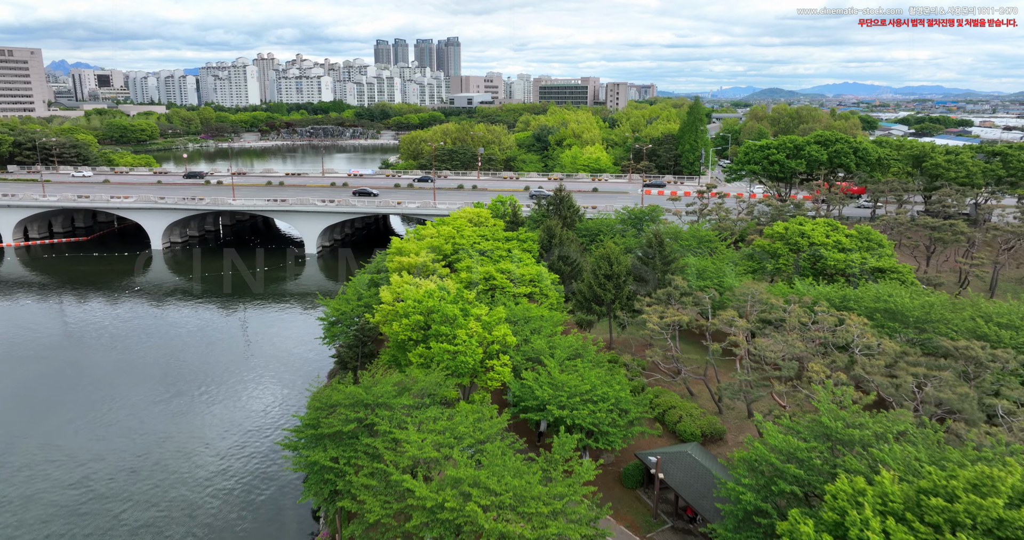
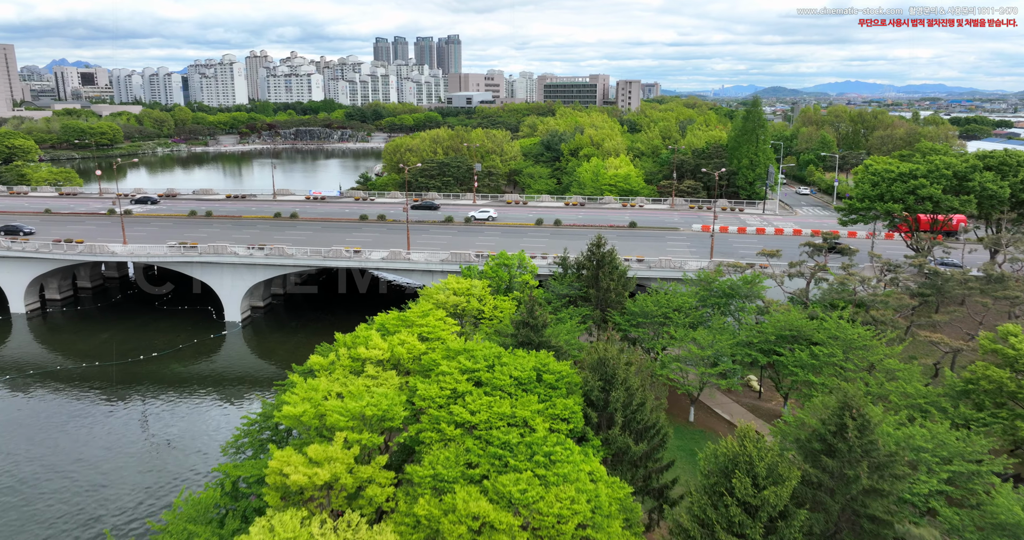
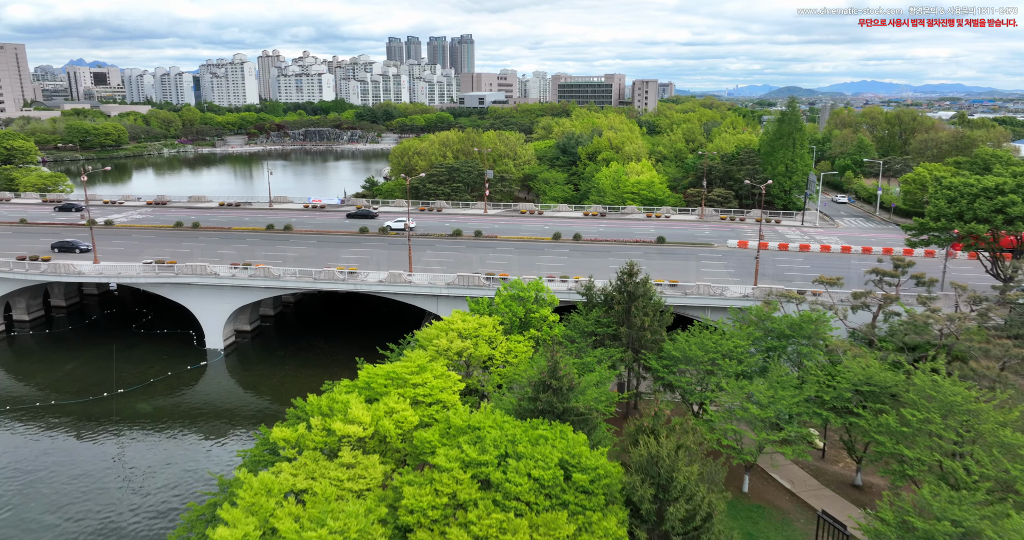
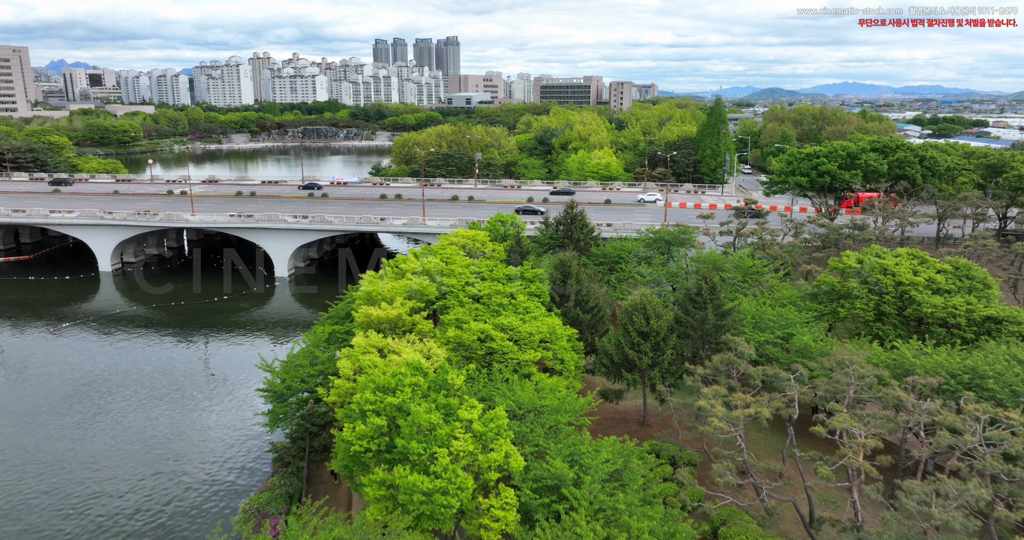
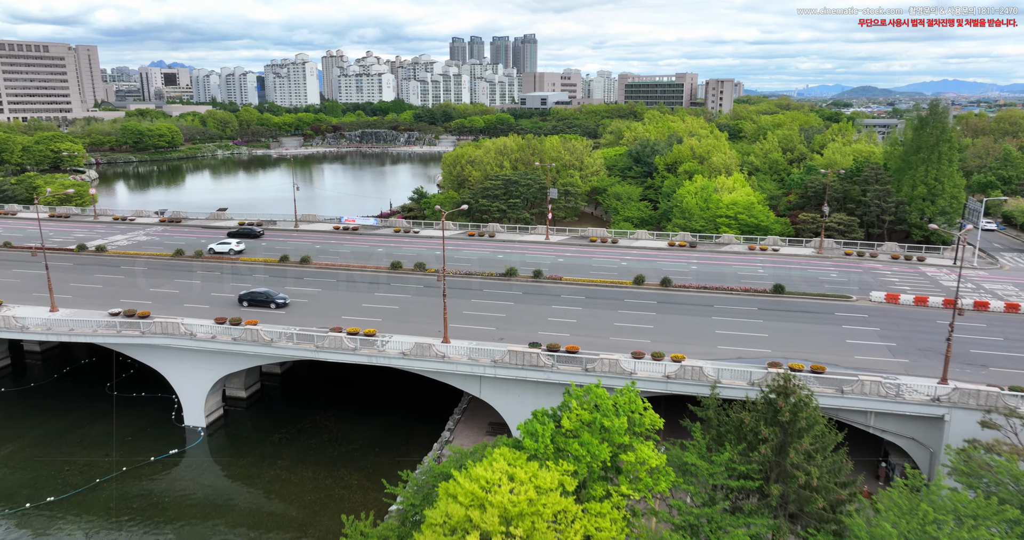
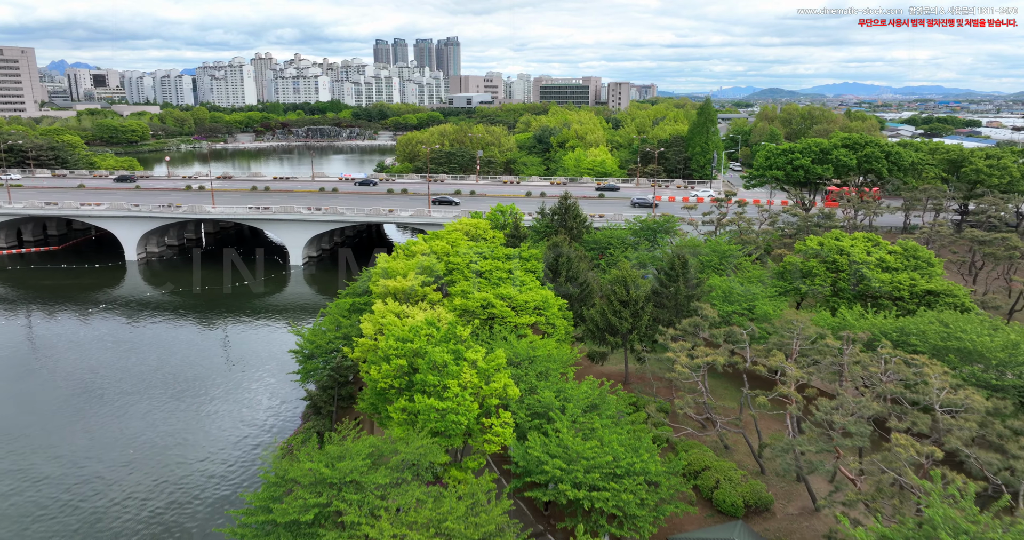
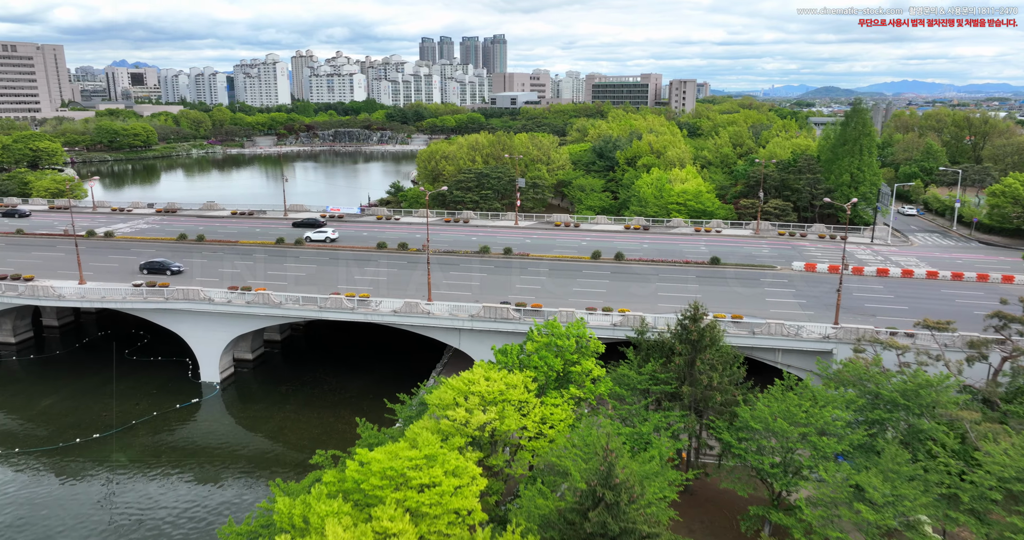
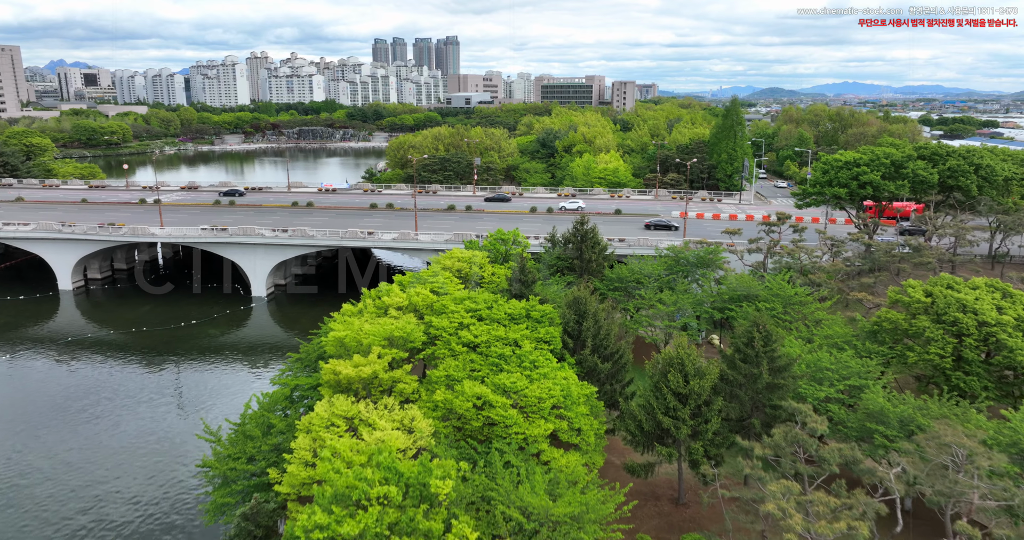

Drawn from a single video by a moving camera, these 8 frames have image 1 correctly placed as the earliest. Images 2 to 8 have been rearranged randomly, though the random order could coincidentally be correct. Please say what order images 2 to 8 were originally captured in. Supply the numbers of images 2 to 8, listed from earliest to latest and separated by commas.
6, 4, 8, 2, 3, 7, 5
